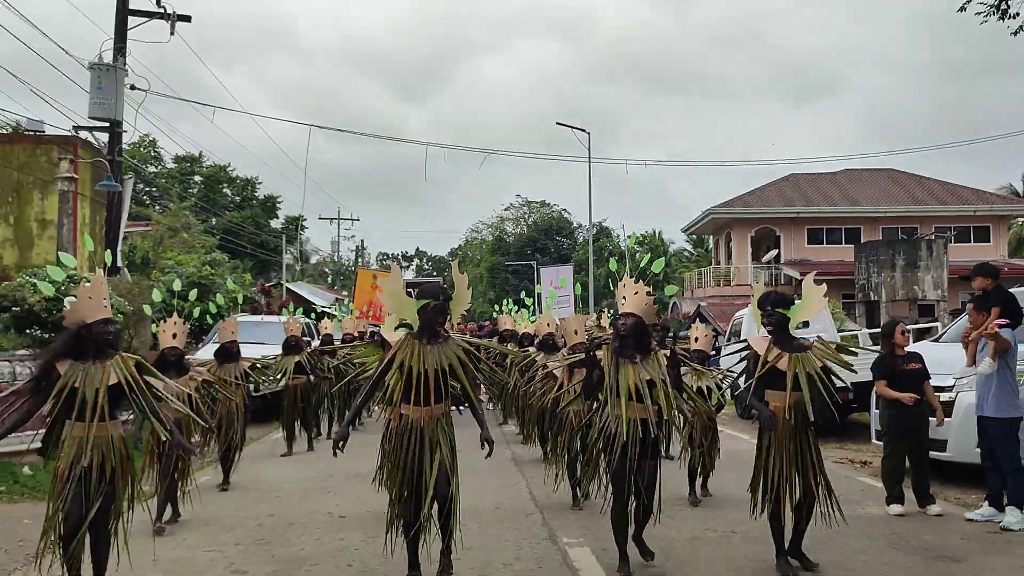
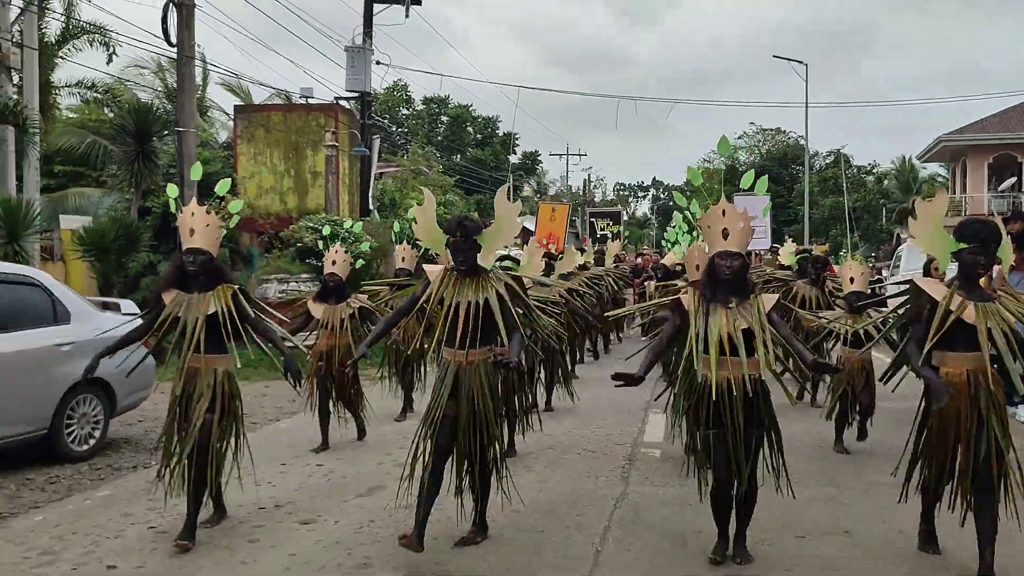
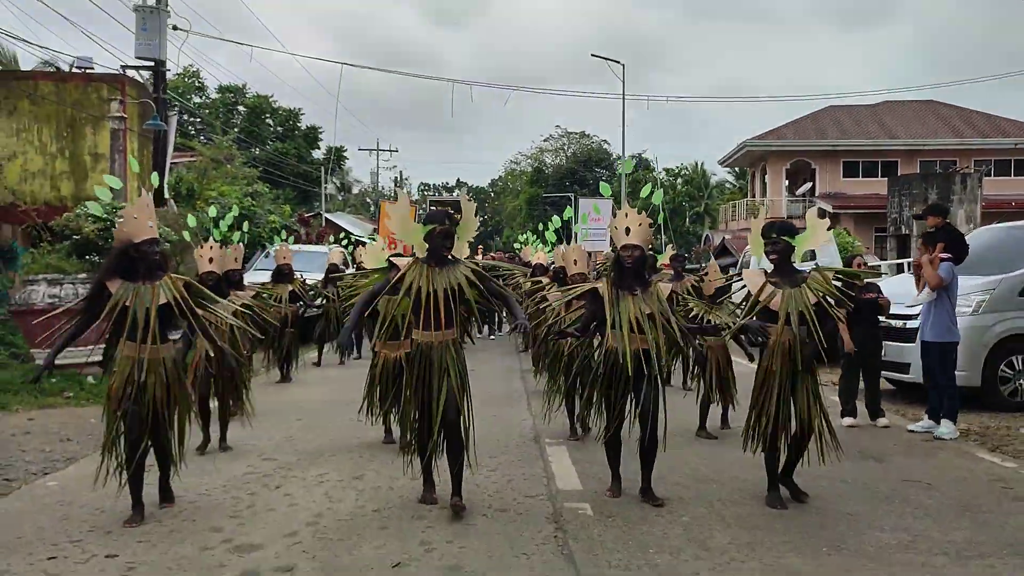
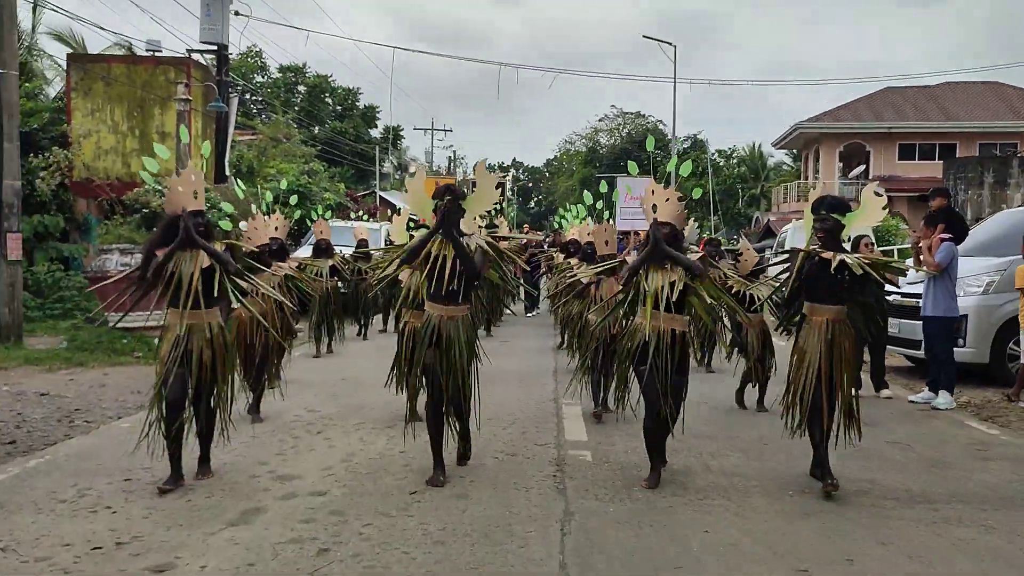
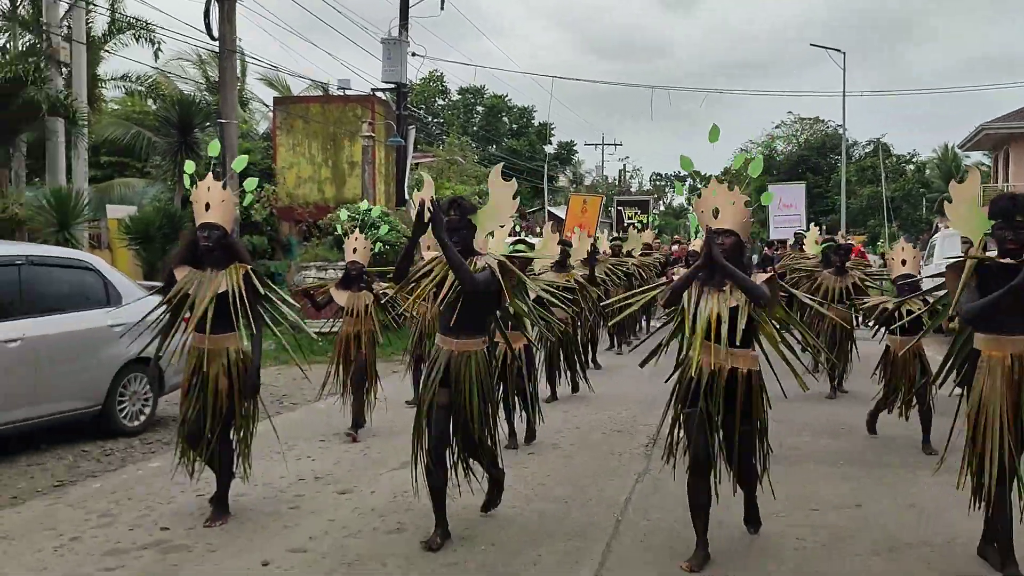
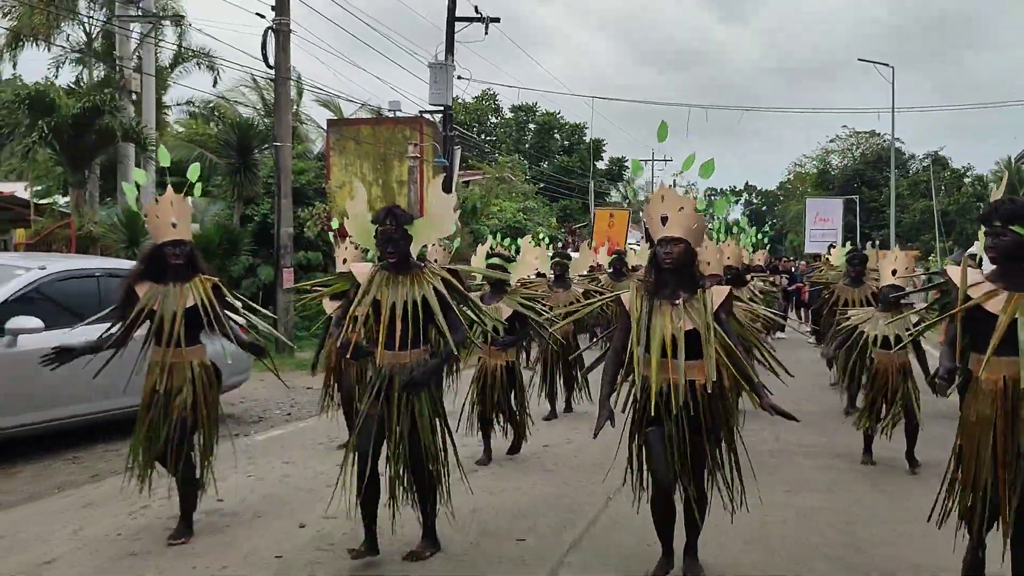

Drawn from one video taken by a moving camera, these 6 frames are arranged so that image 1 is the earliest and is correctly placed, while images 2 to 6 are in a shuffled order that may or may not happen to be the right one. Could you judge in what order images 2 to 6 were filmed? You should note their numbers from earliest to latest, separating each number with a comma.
3, 4, 2, 5, 6
